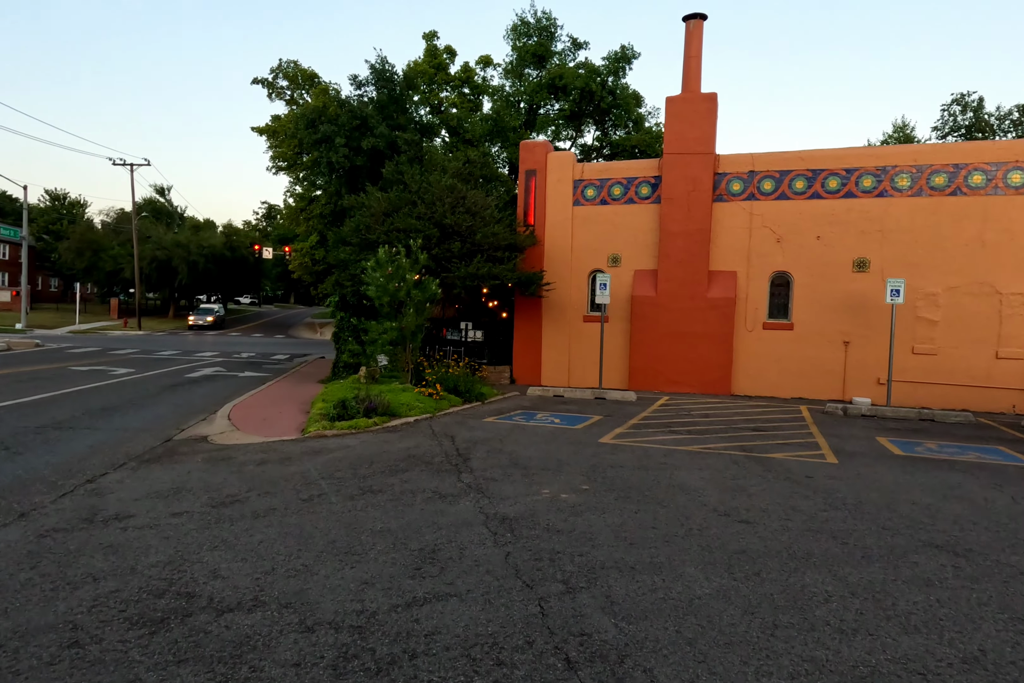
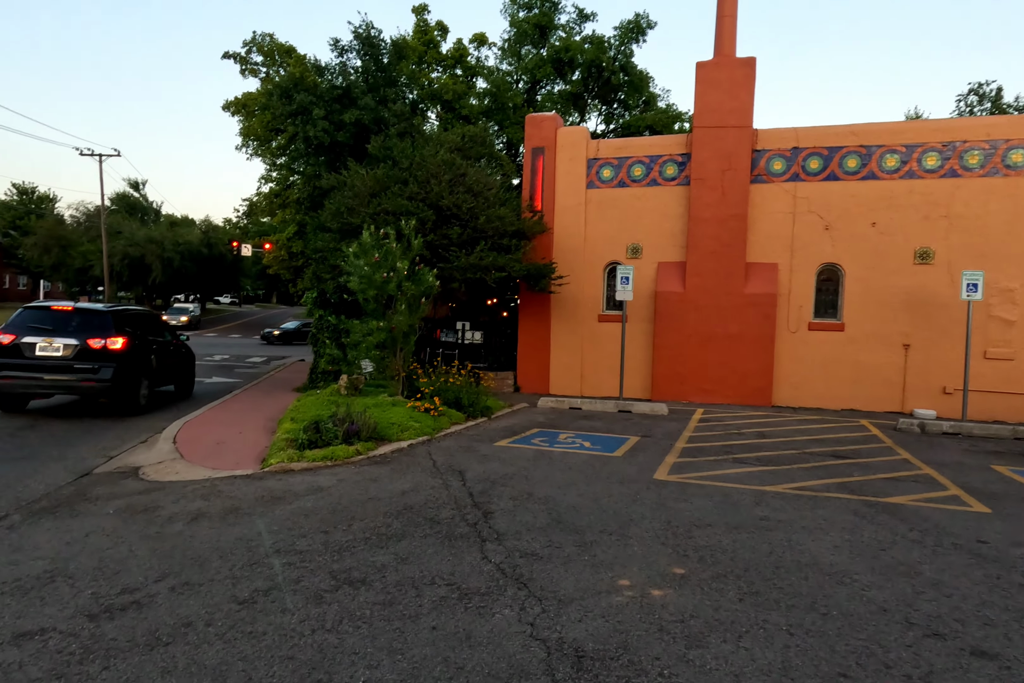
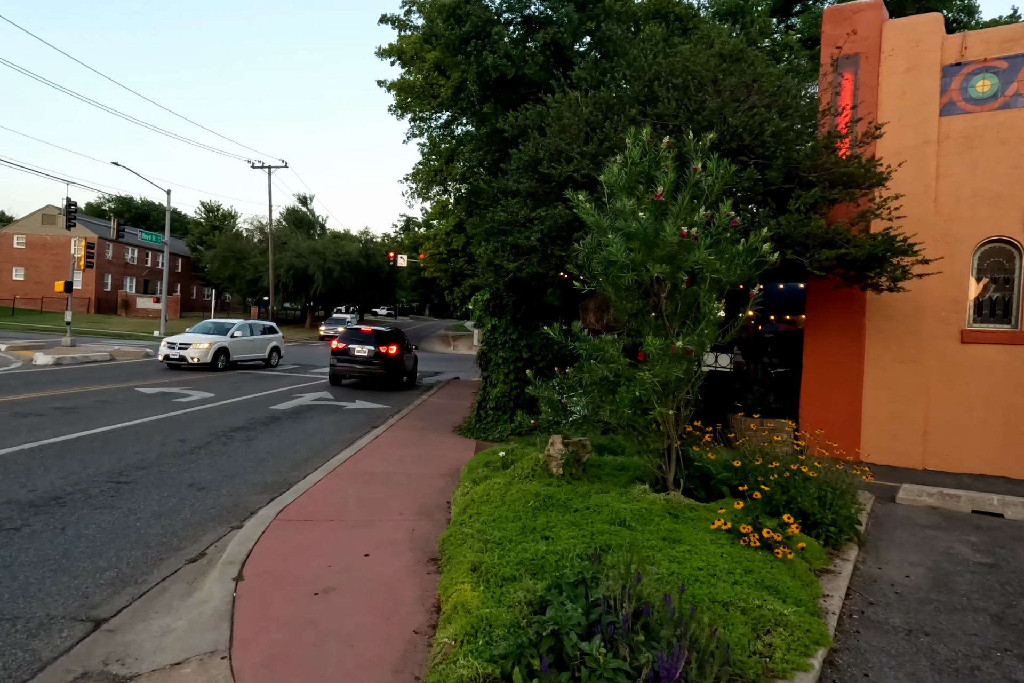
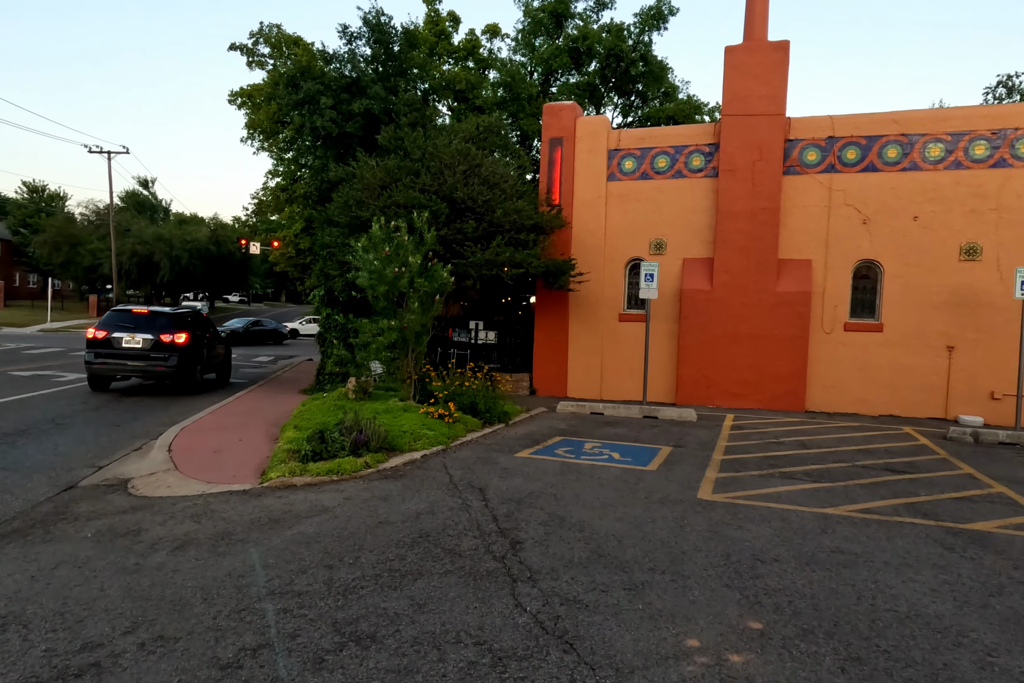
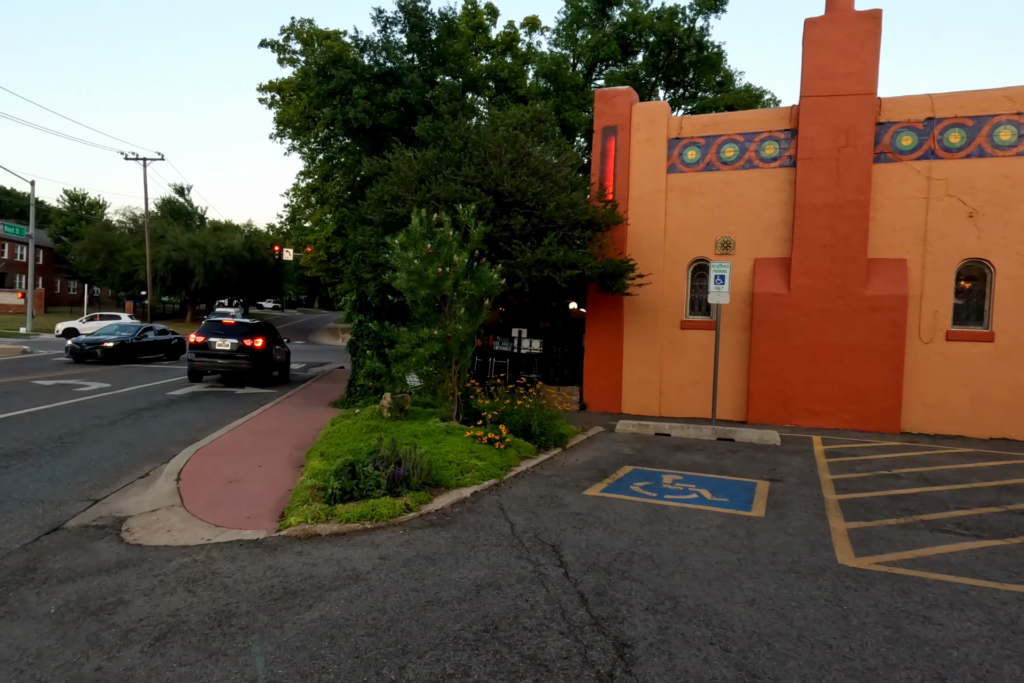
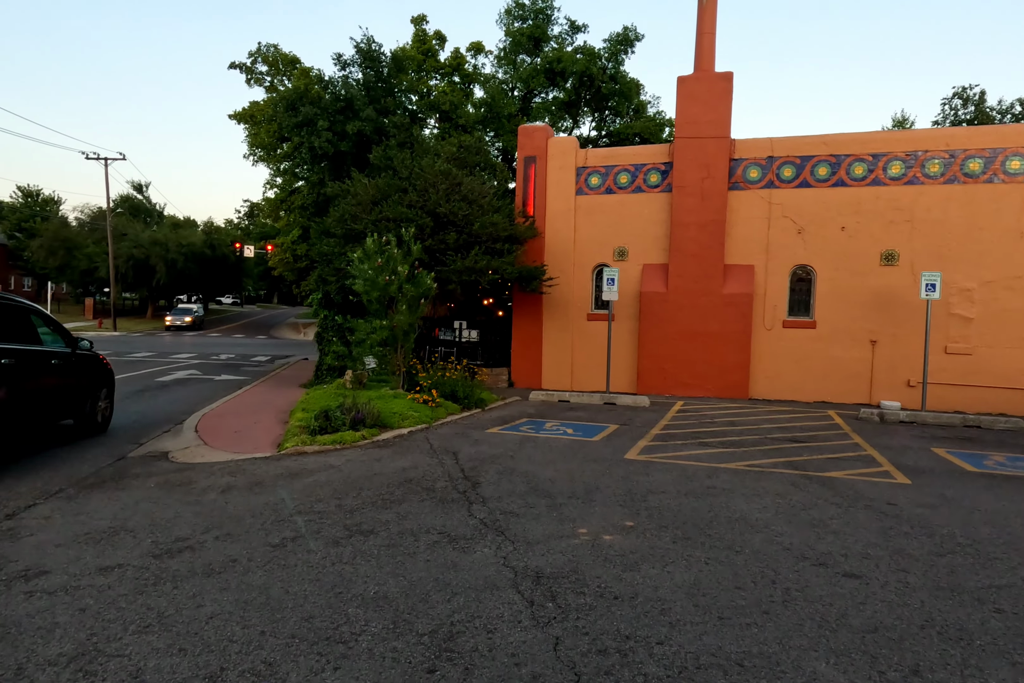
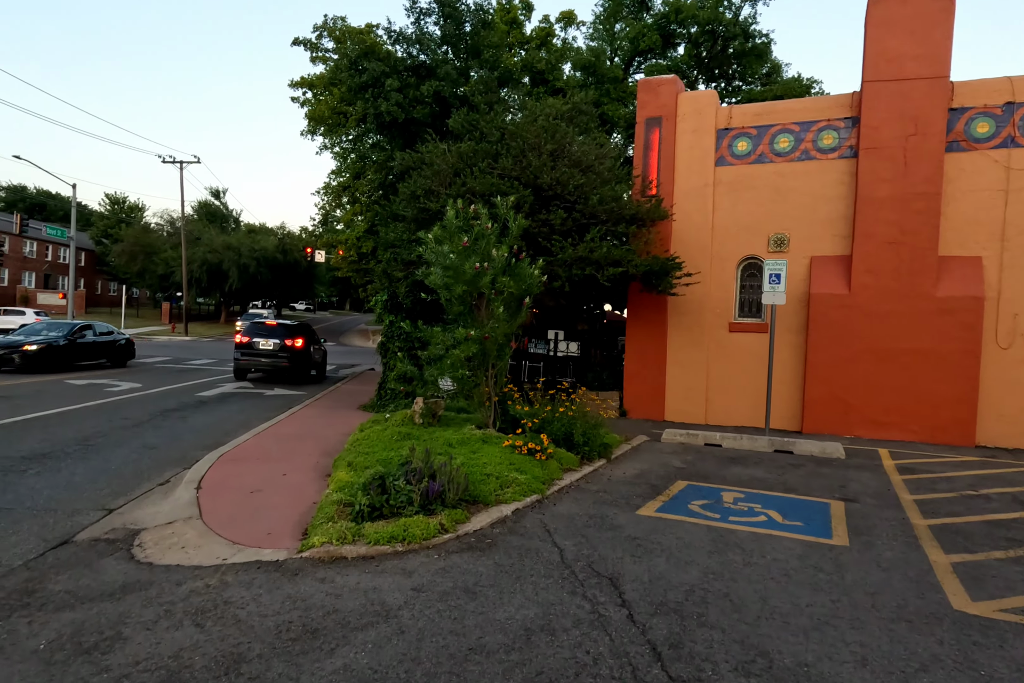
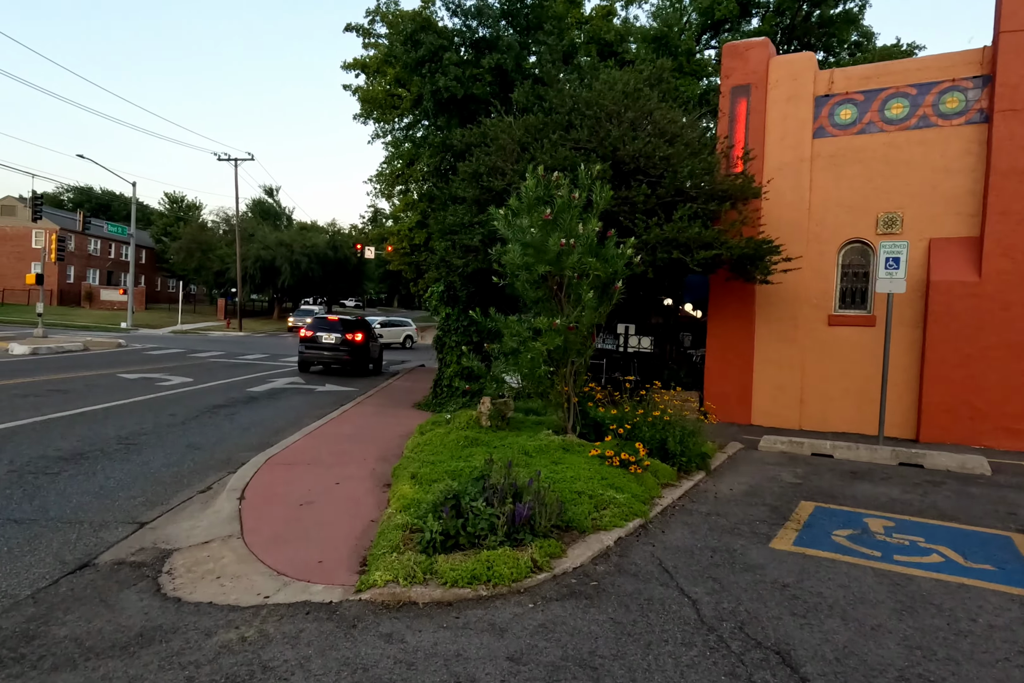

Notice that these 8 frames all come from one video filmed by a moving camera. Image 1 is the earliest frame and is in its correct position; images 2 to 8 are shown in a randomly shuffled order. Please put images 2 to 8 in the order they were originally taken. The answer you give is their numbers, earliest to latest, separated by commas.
6, 2, 4, 5, 7, 8, 3
